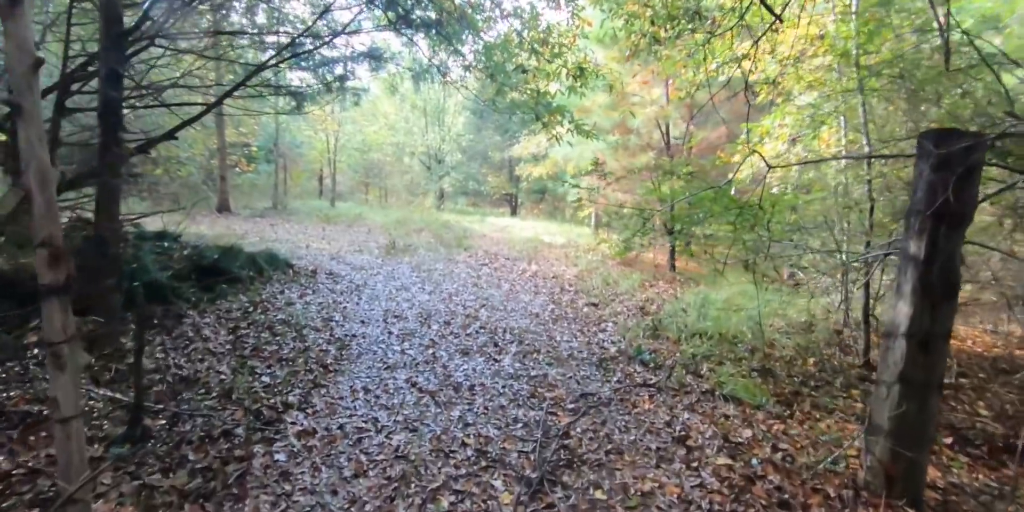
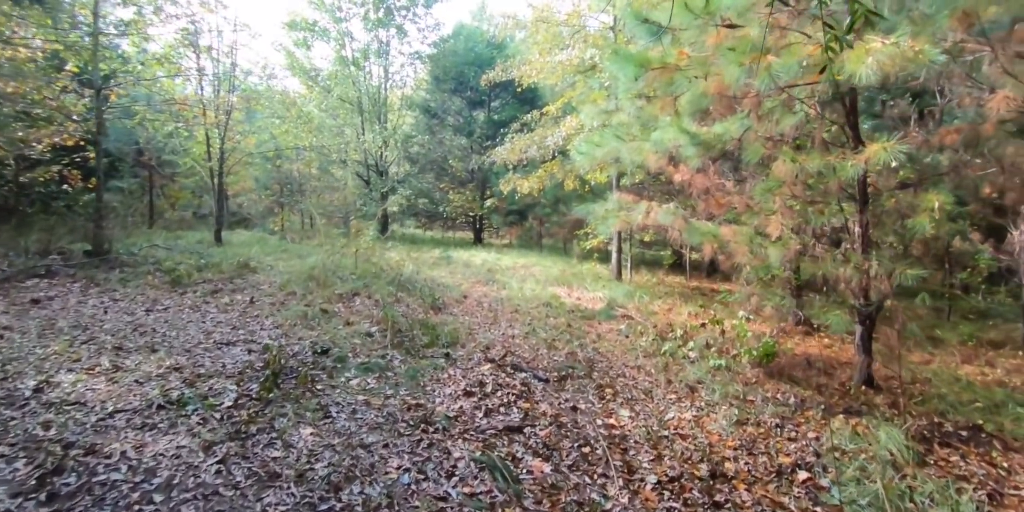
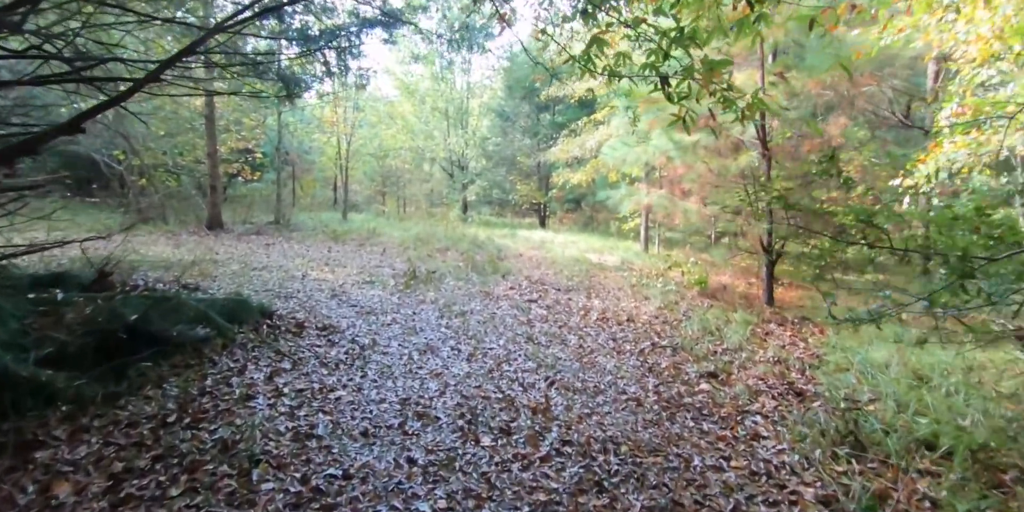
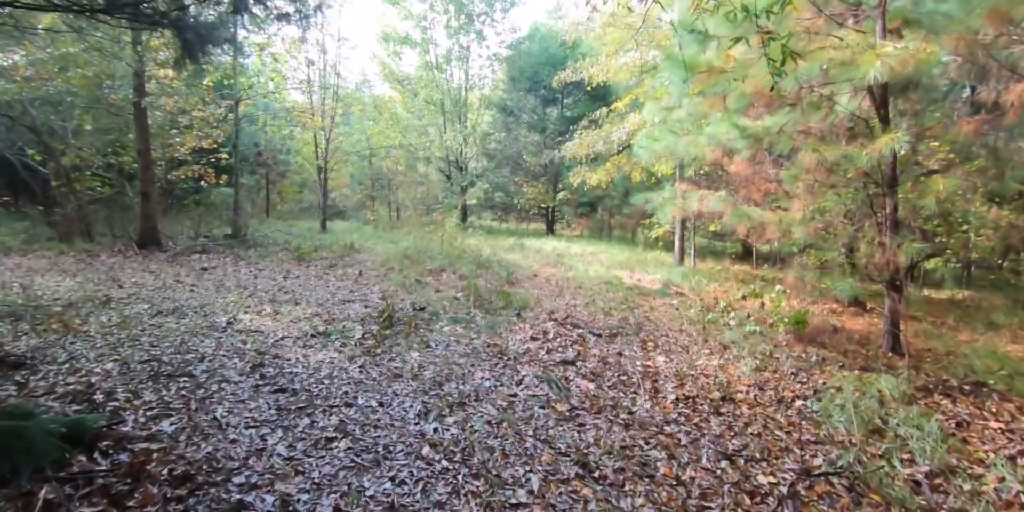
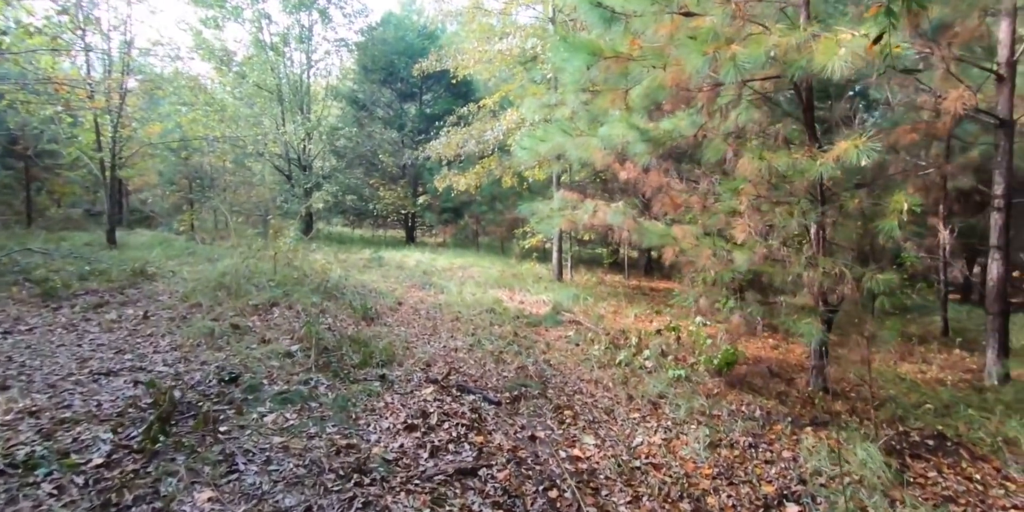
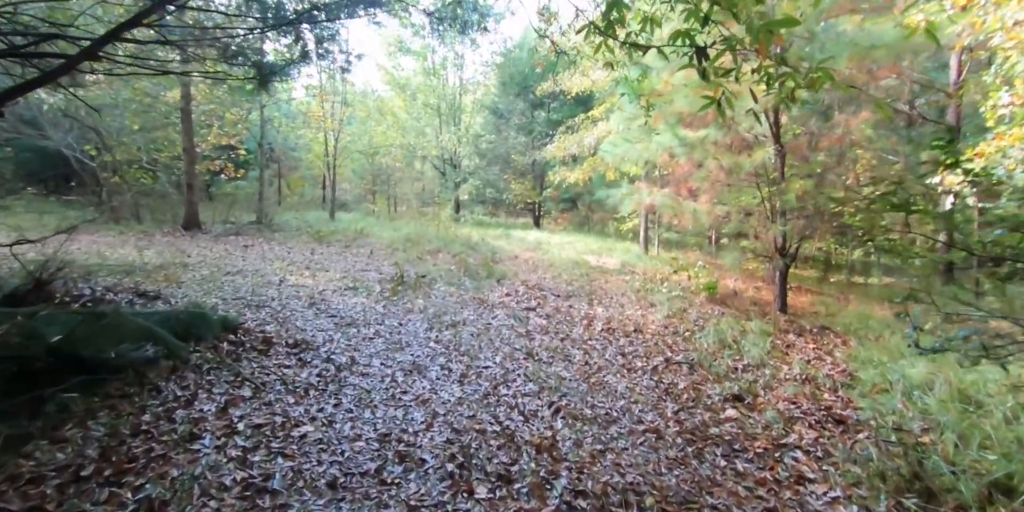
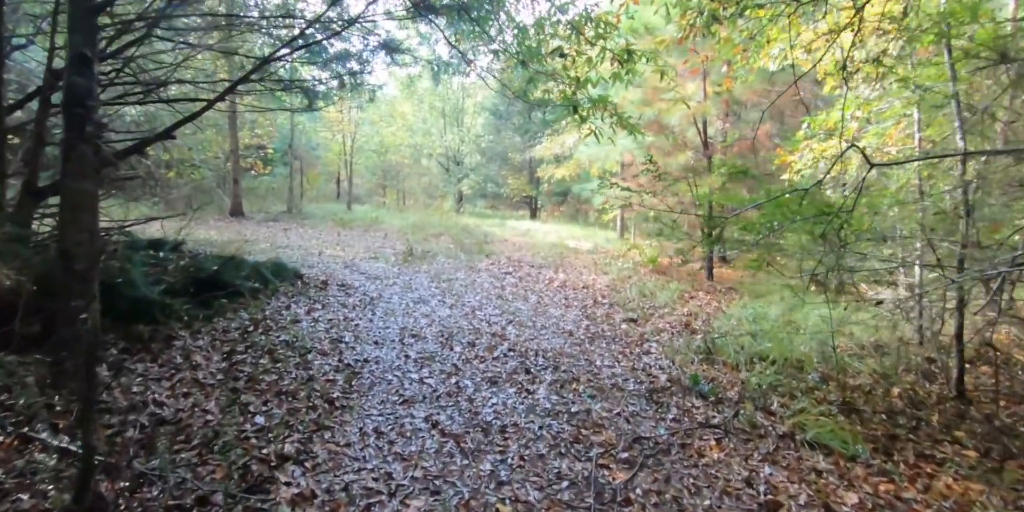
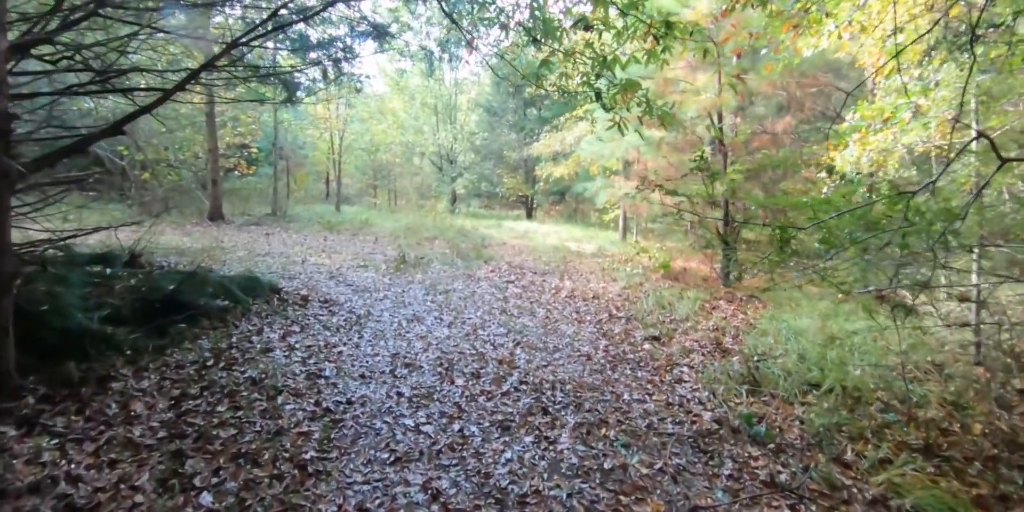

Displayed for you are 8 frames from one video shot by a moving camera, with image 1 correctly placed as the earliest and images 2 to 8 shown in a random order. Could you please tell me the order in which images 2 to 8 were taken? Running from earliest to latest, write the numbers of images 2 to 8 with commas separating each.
7, 8, 3, 6, 4, 2, 5
